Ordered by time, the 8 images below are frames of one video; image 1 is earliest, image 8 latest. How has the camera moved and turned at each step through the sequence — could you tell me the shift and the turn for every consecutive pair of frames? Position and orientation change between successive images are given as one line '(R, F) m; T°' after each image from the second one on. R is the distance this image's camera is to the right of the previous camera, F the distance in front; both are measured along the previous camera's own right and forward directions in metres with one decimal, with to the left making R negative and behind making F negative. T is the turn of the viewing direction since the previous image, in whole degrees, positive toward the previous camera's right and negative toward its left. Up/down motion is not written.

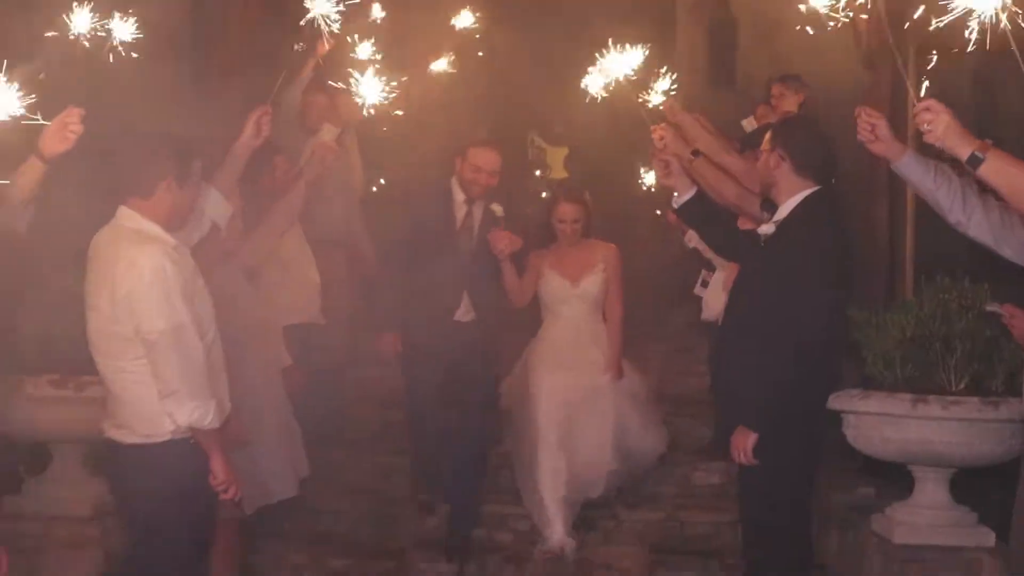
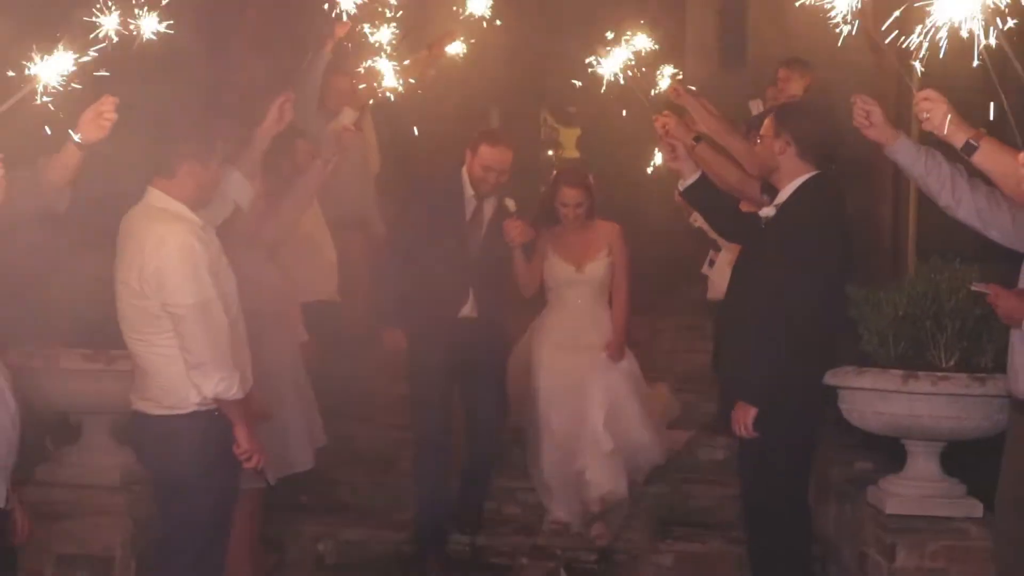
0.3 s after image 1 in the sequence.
(+0.2, -0.2) m; -2°
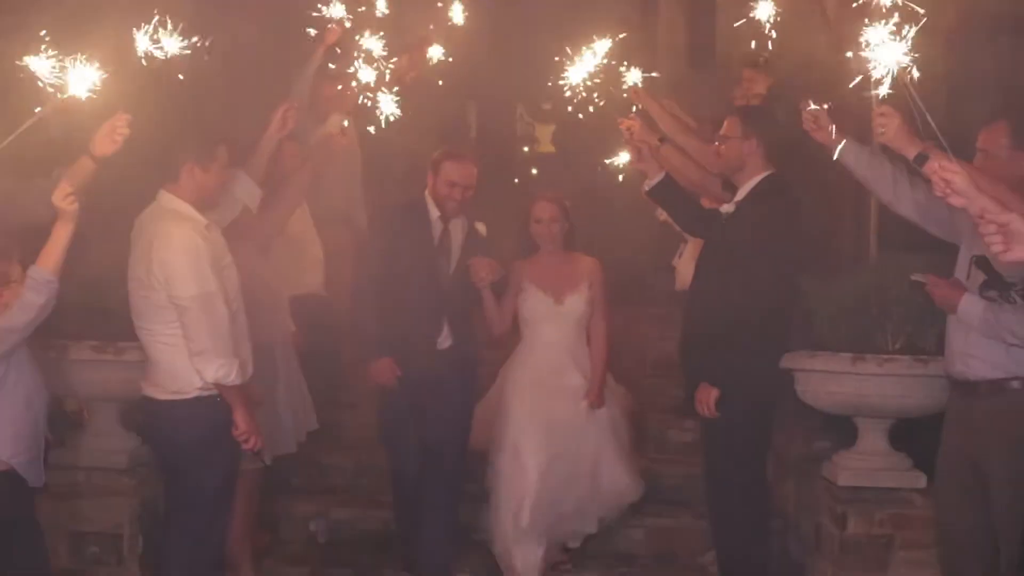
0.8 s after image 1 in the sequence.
(0.0, -0.3) m; +1°
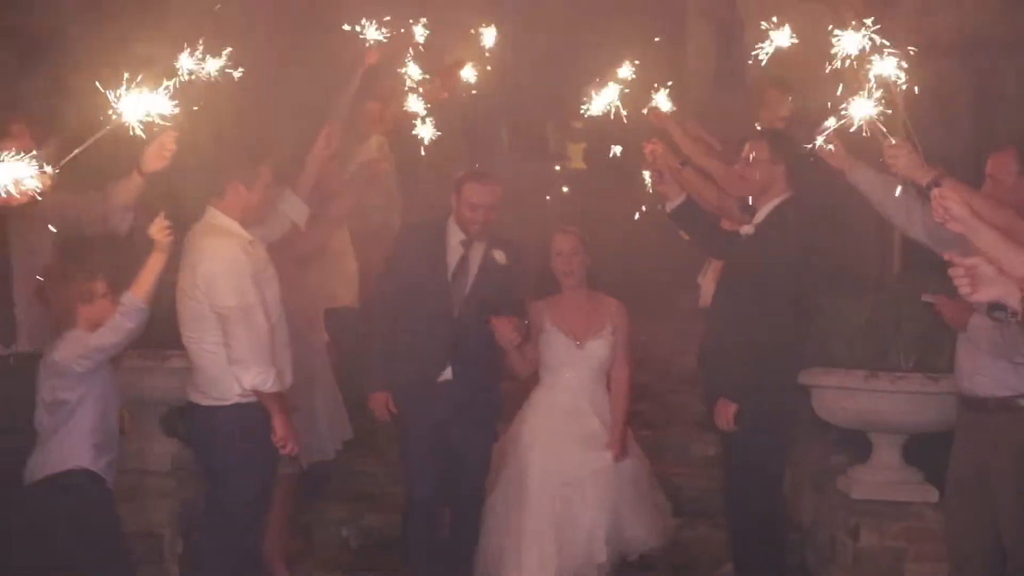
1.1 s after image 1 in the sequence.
(0.0, -0.2) m; -2°
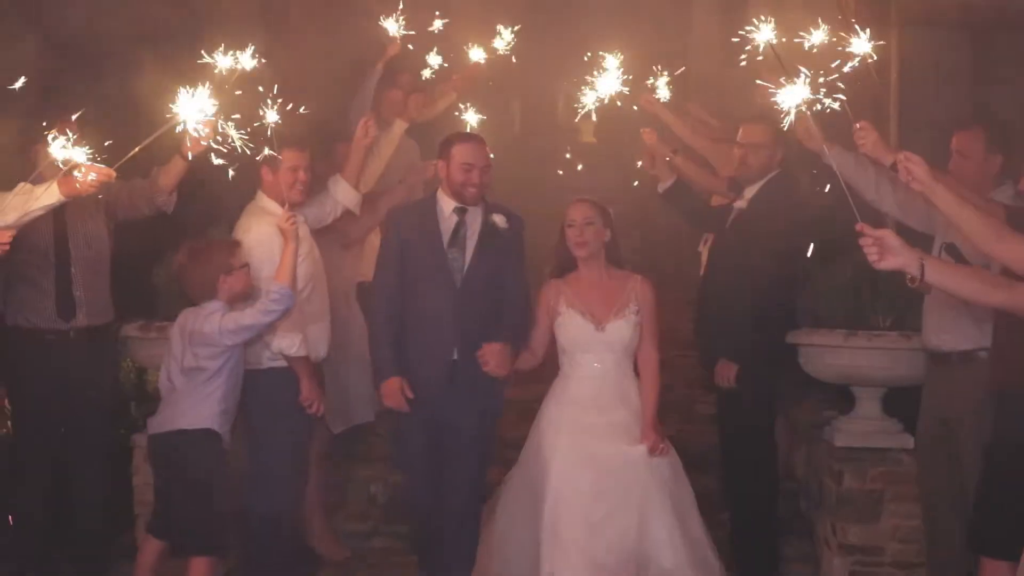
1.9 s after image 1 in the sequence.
(0.0, -0.4) m; -1°
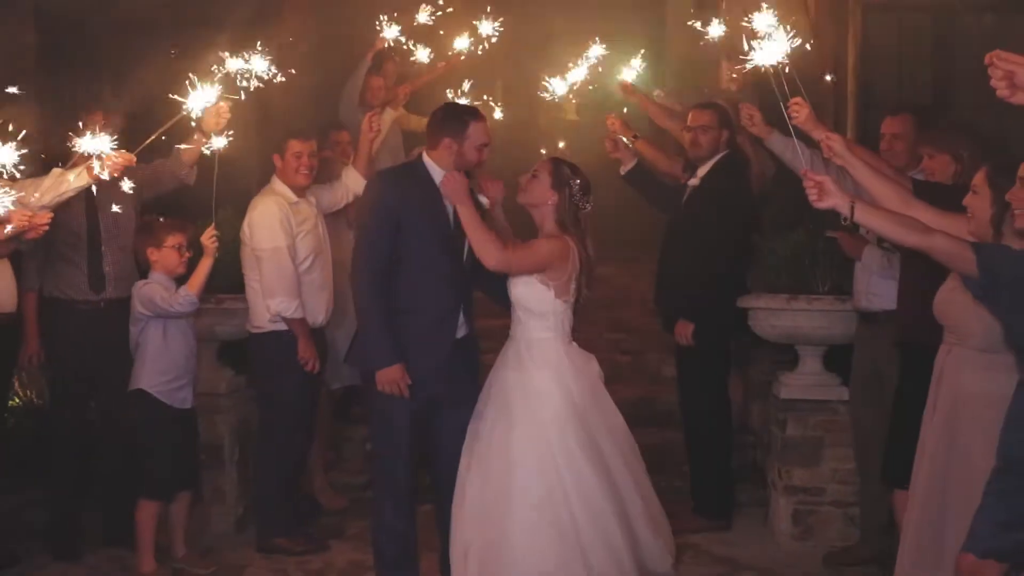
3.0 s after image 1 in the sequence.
(0.0, -0.6) m; +1°
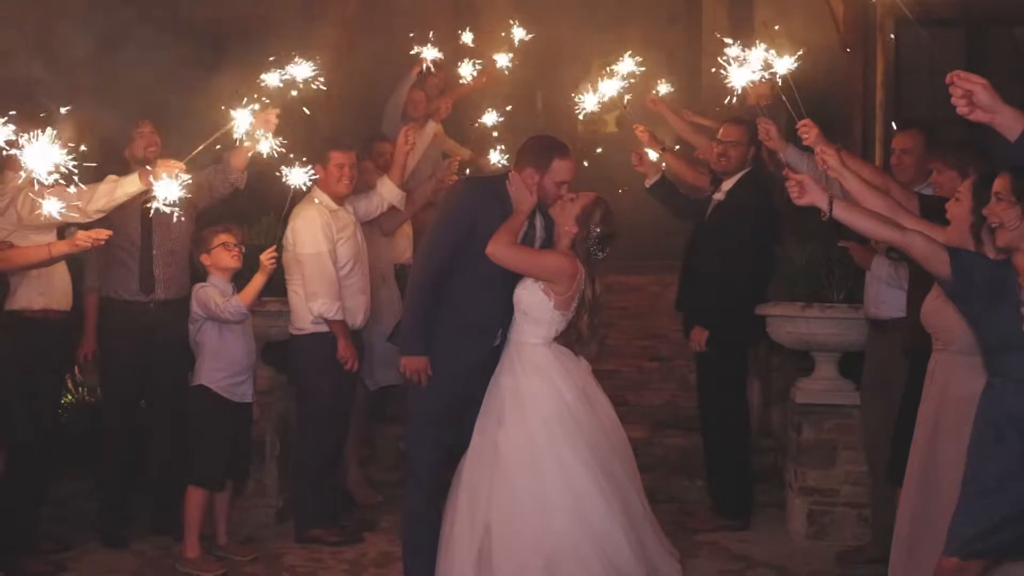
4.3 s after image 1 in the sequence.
(+0.1, -0.3) m; -2°
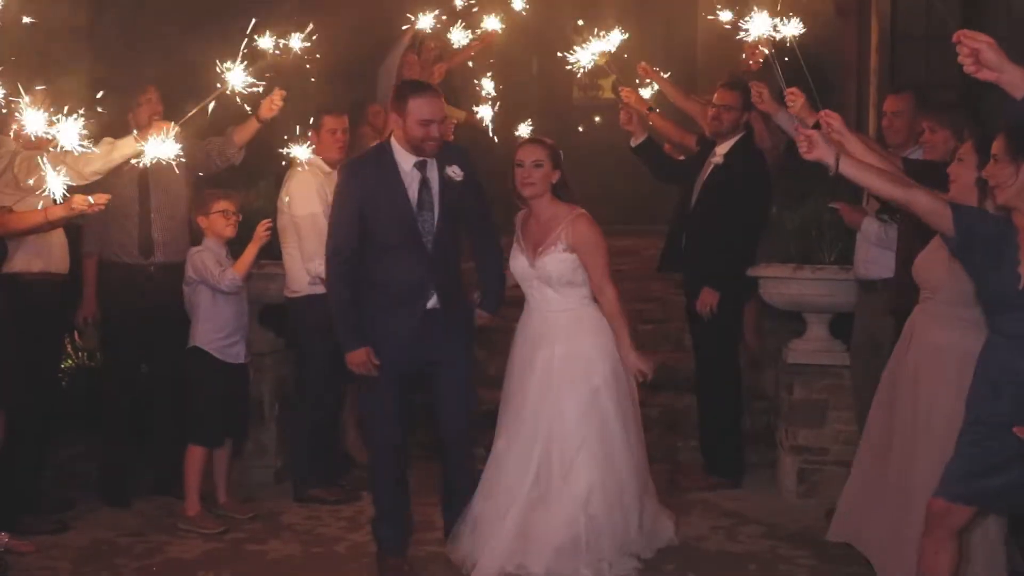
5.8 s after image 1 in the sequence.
(0.0, -0.1) m; 0°
